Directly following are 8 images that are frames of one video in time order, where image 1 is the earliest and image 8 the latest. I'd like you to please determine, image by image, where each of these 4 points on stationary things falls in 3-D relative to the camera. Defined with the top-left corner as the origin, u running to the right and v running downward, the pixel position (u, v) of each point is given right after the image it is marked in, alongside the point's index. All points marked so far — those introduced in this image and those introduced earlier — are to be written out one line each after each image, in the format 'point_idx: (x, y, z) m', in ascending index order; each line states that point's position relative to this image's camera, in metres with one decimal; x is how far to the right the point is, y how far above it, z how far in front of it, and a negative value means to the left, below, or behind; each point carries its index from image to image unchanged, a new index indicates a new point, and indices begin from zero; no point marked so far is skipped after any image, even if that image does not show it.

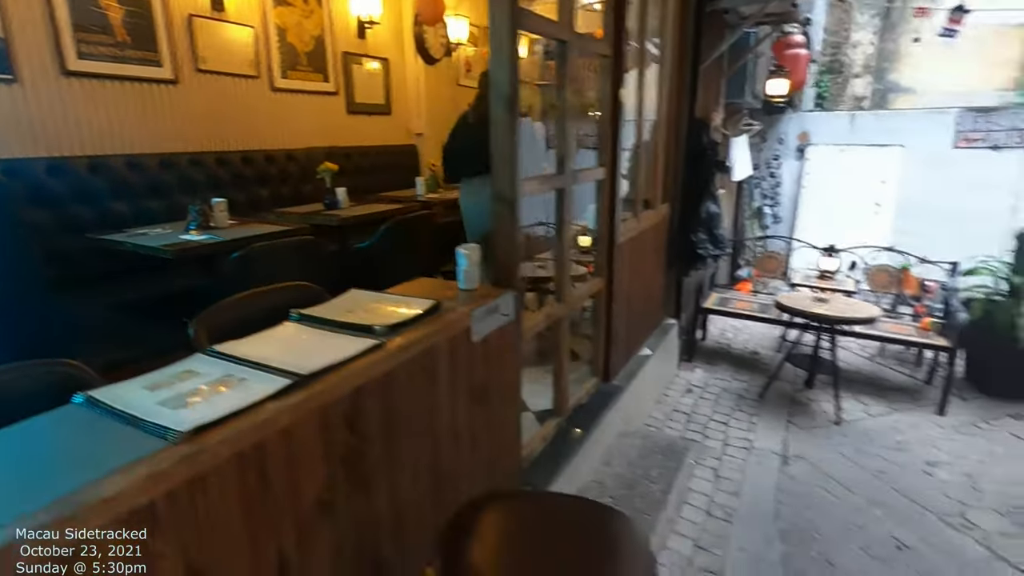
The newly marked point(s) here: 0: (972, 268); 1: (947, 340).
0: (+3.3, +0.1, +4.0) m
1: (+2.9, -0.4, +3.7) m
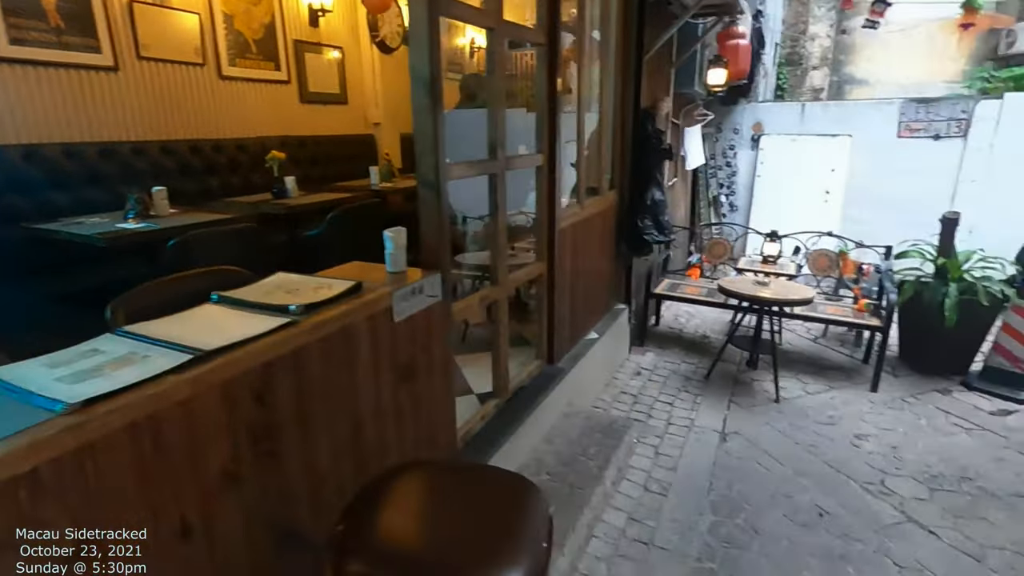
0: (+2.9, +0.3, +4.1) m
1: (+2.6, -0.2, +3.9) m
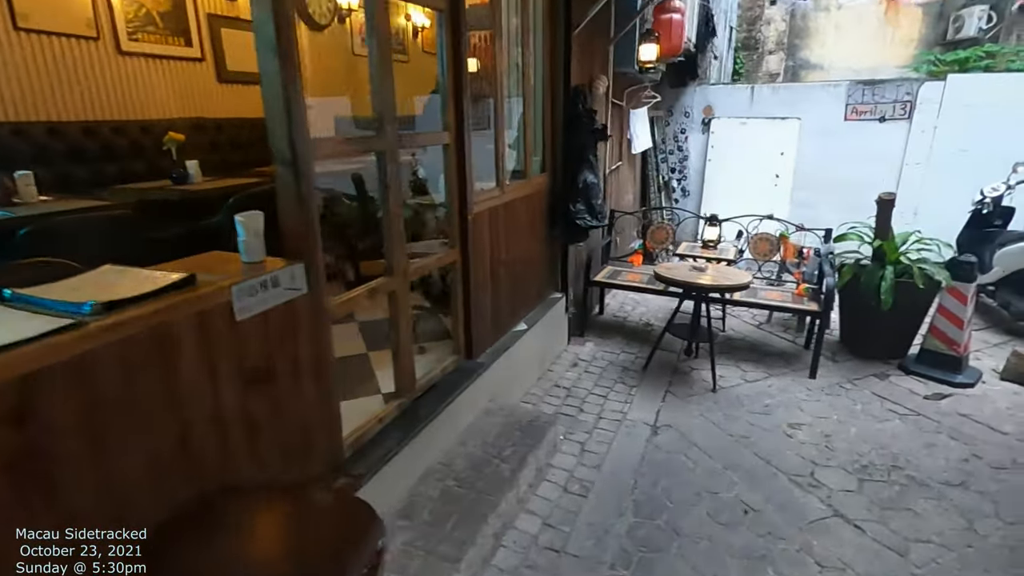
0: (+2.4, +0.4, +4.1) m
1: (+2.1, -0.1, +3.8) m
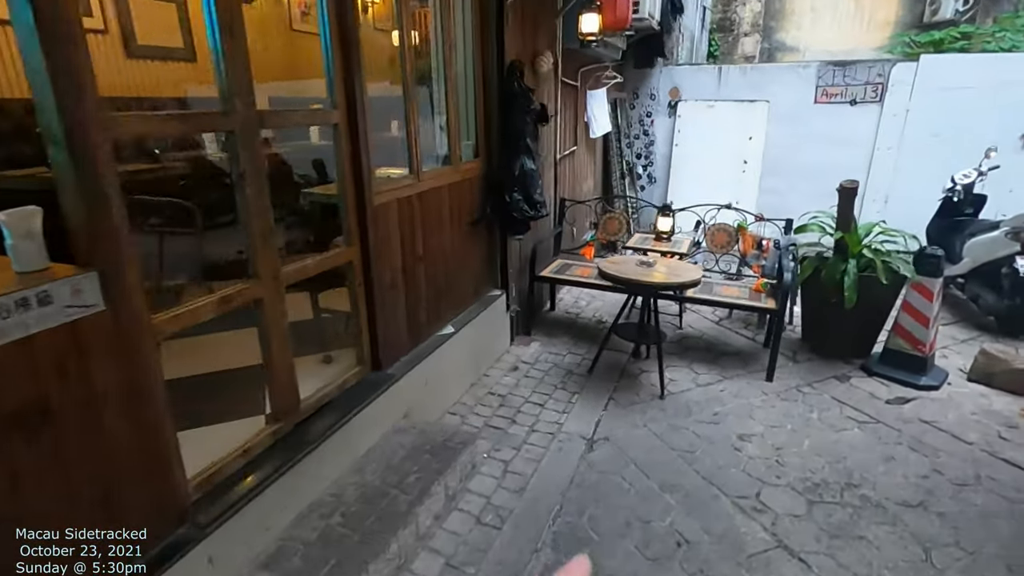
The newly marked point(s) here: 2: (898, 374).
0: (+2.0, +0.4, +3.8) m
1: (+1.7, -0.1, +3.5) m
2: (+2.4, -0.5, +3.5) m
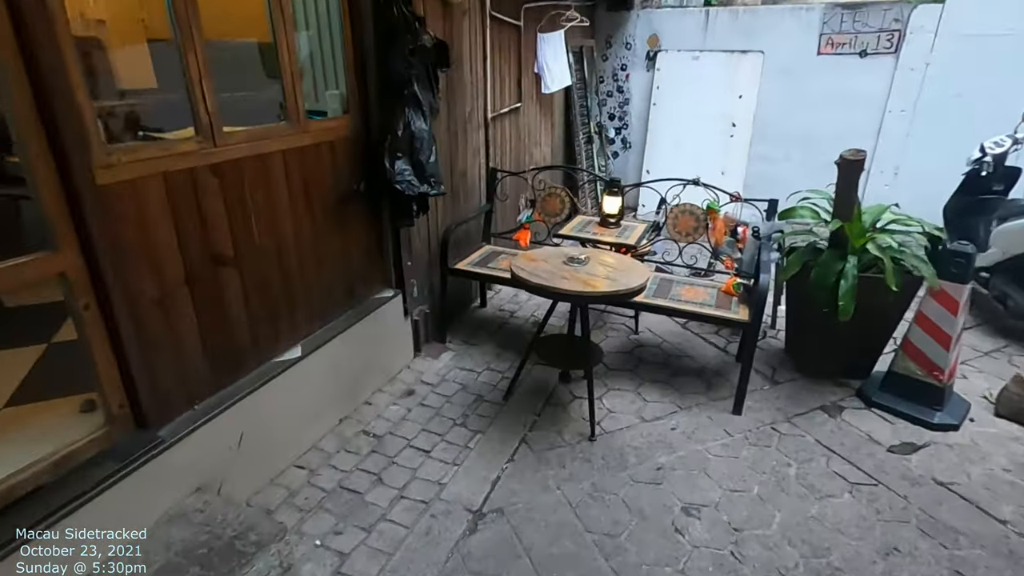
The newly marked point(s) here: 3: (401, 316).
0: (+1.5, +0.4, +2.9) m
1: (+1.1, -0.1, +2.7) m
2: (+1.9, -0.6, +2.7) m
3: (-0.6, -0.1, +2.9) m
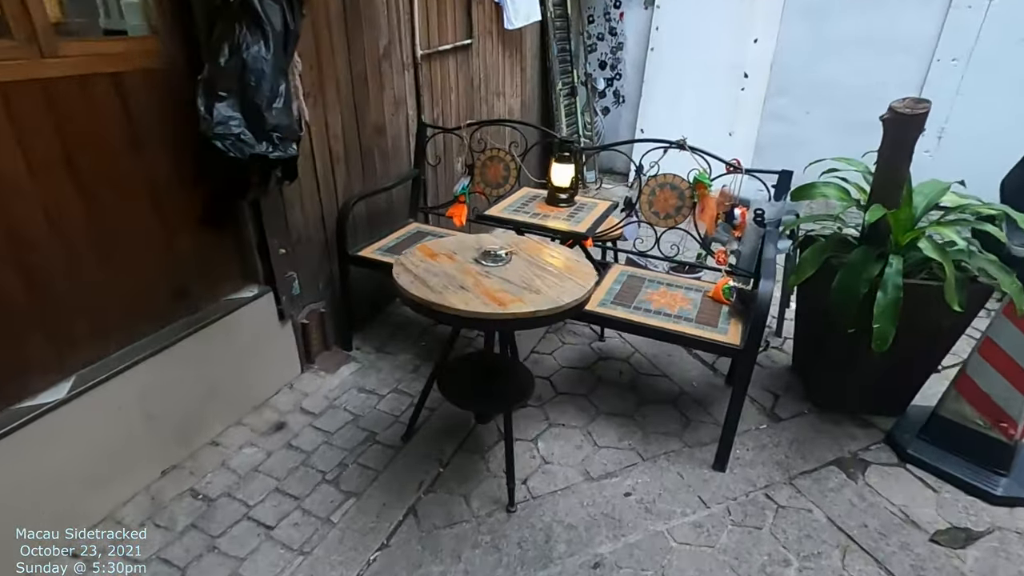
0: (+1.1, +0.4, +2.1) m
1: (+0.8, -0.2, +1.9) m
2: (+1.5, -0.6, +1.9) m
3: (-0.9, -0.1, +2.2) m
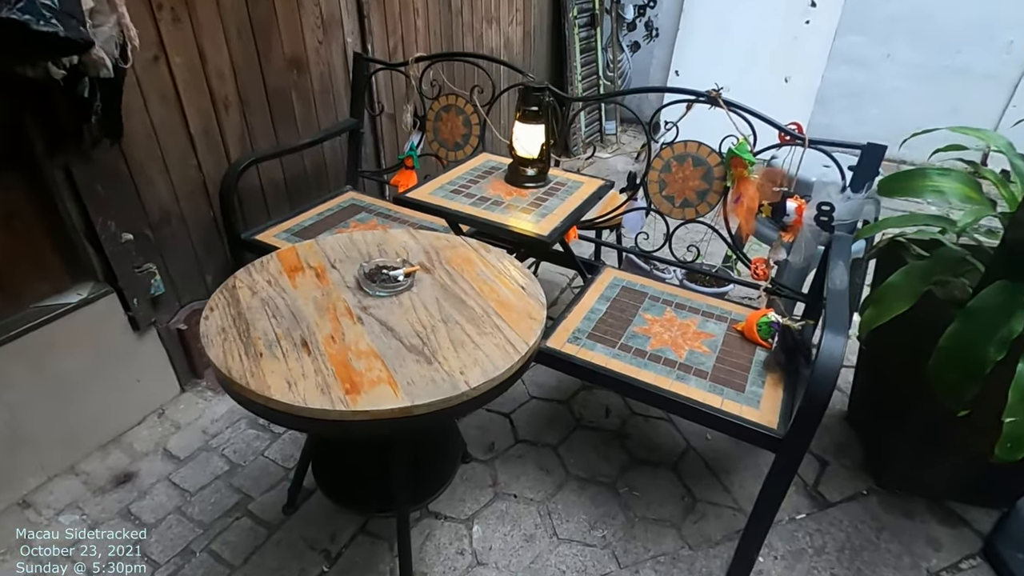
0: (+1.0, +0.3, +1.3) m
1: (+0.6, -0.3, +1.2) m
2: (+1.3, -0.8, +1.2) m
3: (-1.1, -0.1, +1.6) m
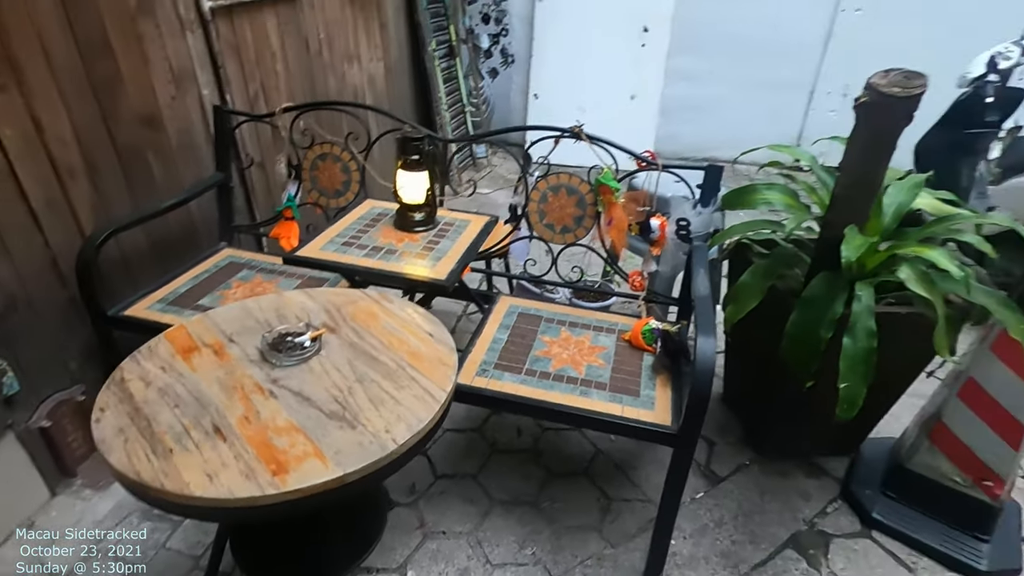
0: (+0.7, +0.3, +1.5) m
1: (+0.4, -0.3, +1.4) m
2: (+1.2, -0.7, +1.5) m
3: (-1.4, -0.4, +1.4) m
